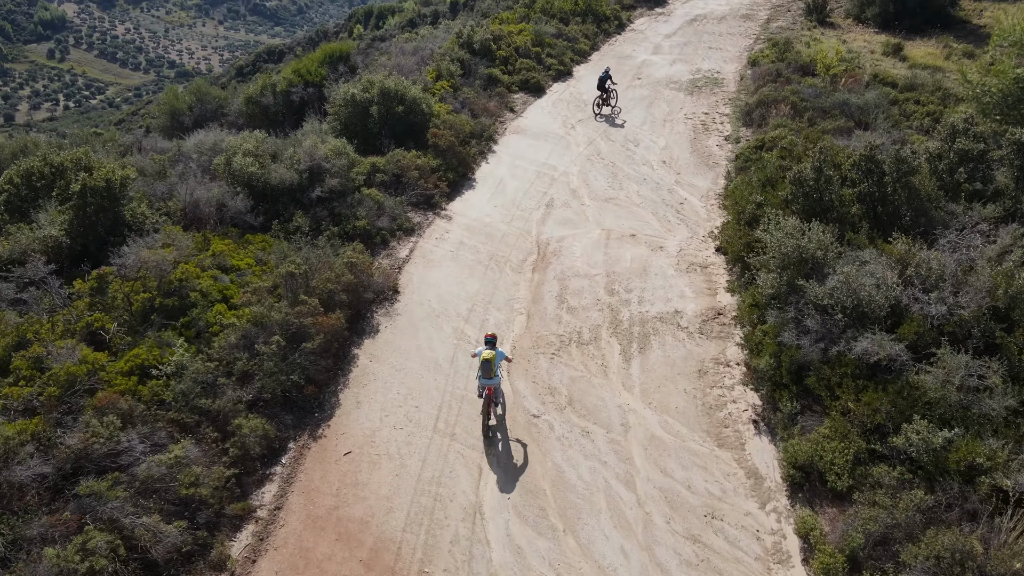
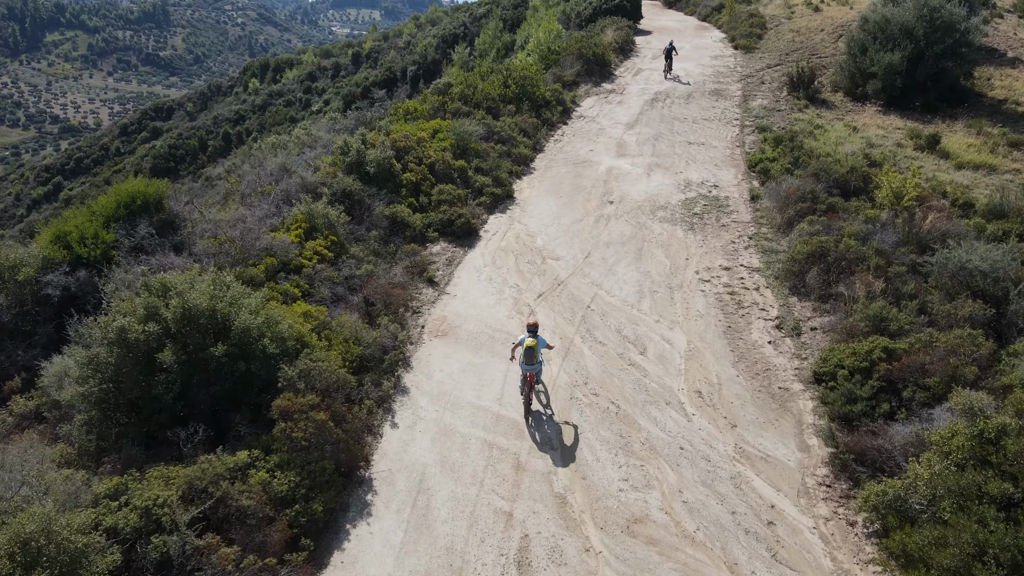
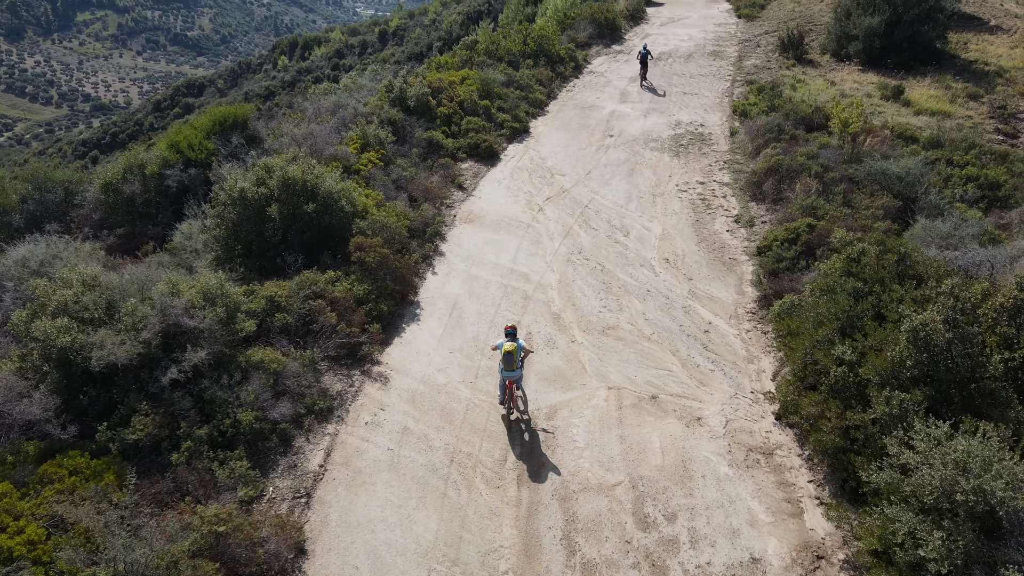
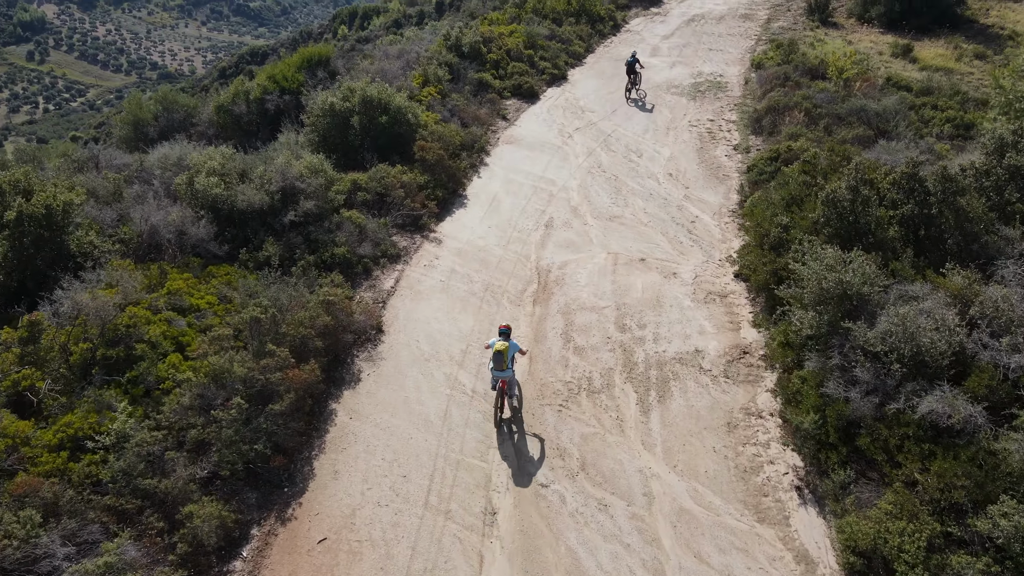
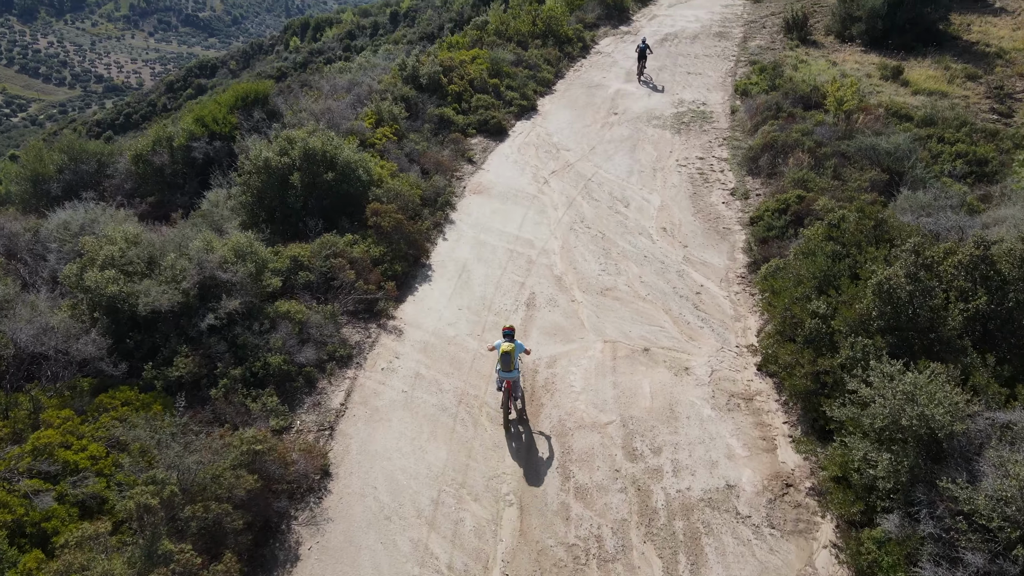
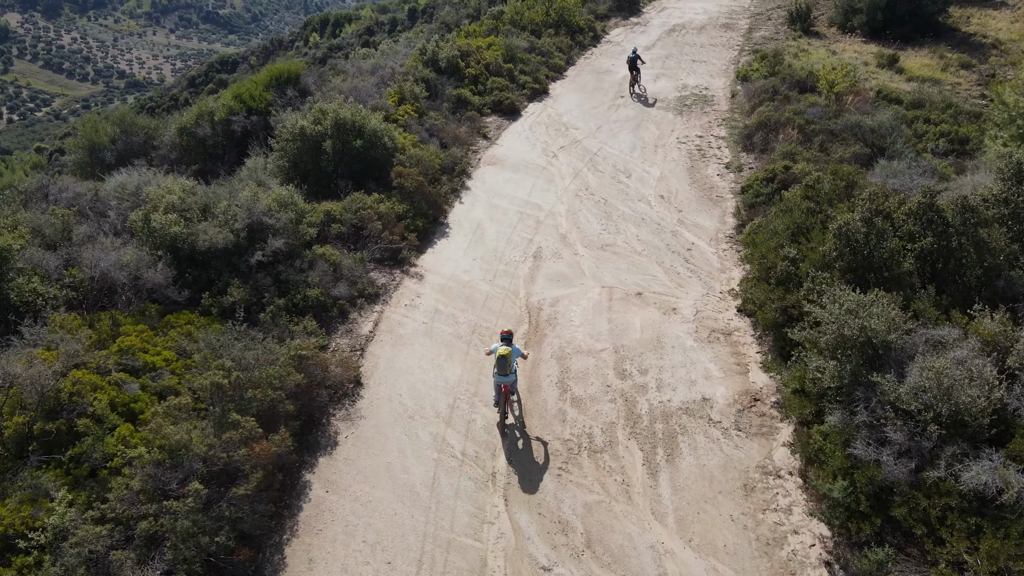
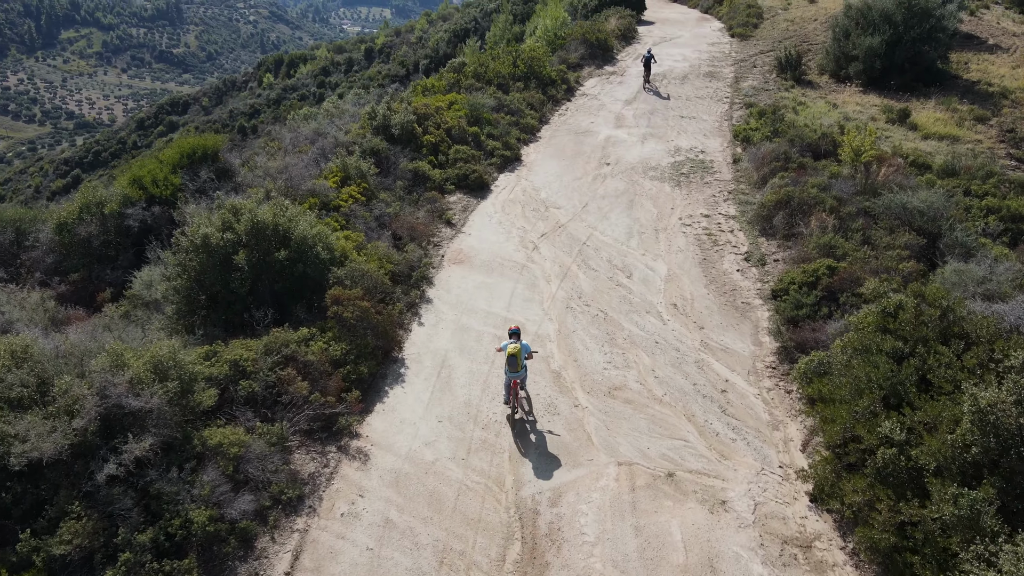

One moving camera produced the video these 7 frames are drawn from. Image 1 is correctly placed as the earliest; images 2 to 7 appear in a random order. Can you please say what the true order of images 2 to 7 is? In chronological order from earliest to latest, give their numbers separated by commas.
4, 6, 5, 3, 7, 2
